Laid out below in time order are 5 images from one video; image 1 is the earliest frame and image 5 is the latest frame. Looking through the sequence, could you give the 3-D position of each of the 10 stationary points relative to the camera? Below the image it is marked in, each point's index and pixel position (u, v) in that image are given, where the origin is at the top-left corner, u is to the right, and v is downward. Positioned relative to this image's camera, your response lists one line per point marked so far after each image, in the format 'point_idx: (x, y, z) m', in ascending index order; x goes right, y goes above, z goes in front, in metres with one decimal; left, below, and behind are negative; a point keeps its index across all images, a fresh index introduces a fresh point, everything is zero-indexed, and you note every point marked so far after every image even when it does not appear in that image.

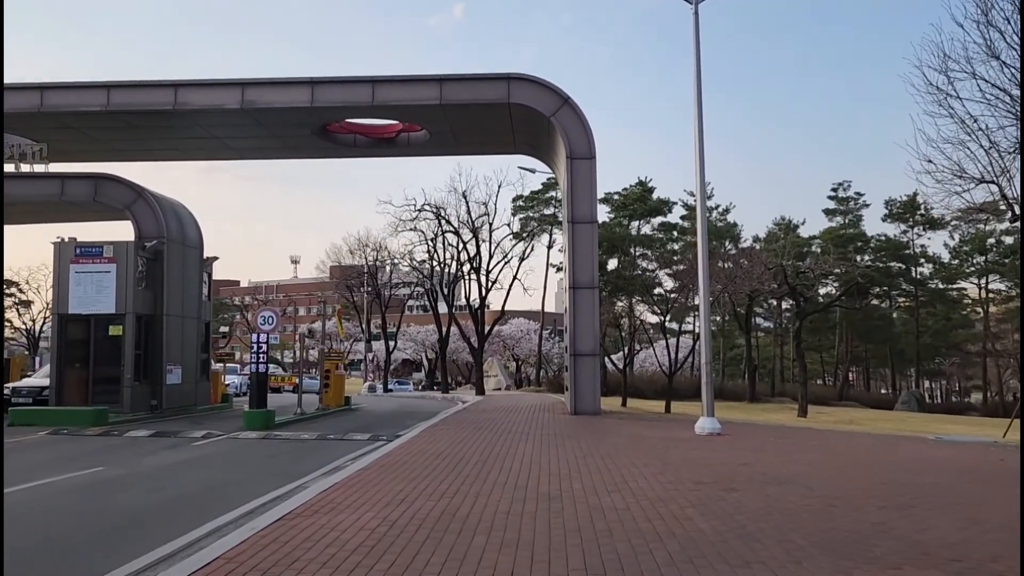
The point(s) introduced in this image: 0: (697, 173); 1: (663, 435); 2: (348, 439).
0: (+4.3, +2.7, +18.5) m
1: (+3.1, -3.0, +16.7) m
2: (-3.8, -3.5, +18.7) m
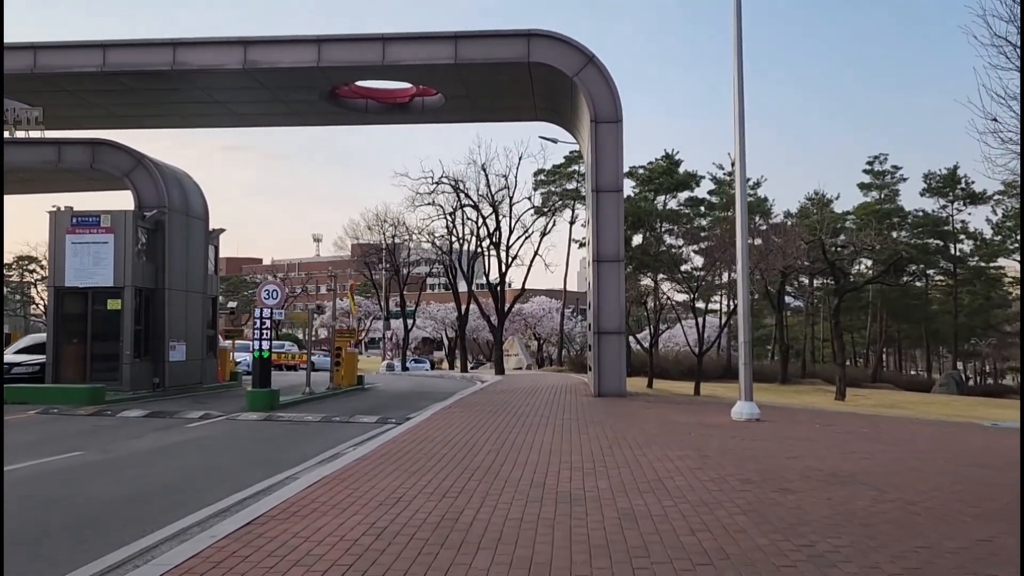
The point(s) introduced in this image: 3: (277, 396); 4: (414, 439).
0: (+4.7, +3.3, +16.9) m
1: (+3.4, -2.5, +15.2) m
2: (-3.4, -2.9, +17.5) m
3: (-5.8, -2.6, +19.9) m
4: (-1.6, -2.4, +13.2) m
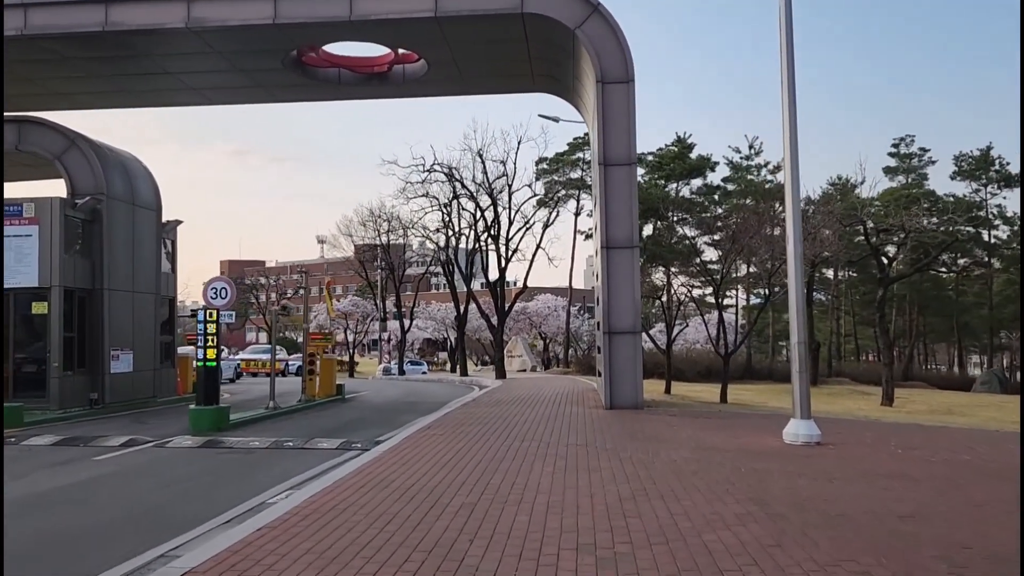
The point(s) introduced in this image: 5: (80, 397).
0: (+4.5, +3.5, +13.5) m
1: (+3.3, -2.3, +11.9) m
2: (-3.5, -2.8, +14.2) m
3: (-5.9, -2.6, +16.7) m
4: (-1.8, -2.3, +9.9) m
5: (-10.2, -2.6, +19.1) m
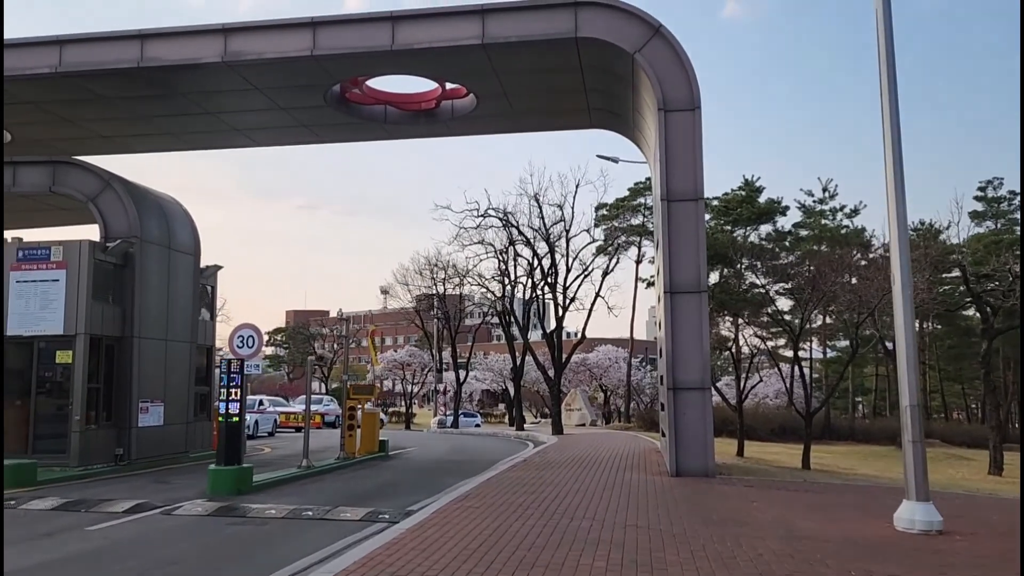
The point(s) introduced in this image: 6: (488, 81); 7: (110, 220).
0: (+5.2, +2.8, +11.6) m
1: (+3.9, -2.9, +9.7) m
2: (-2.7, -3.5, +12.5) m
3: (-4.9, -3.5, +15.2) m
4: (-1.3, -2.8, +8.1) m
5: (-9.0, -3.6, +17.9) m
6: (-0.6, +4.8, +18.9) m
7: (-9.3, +1.6, +18.8) m
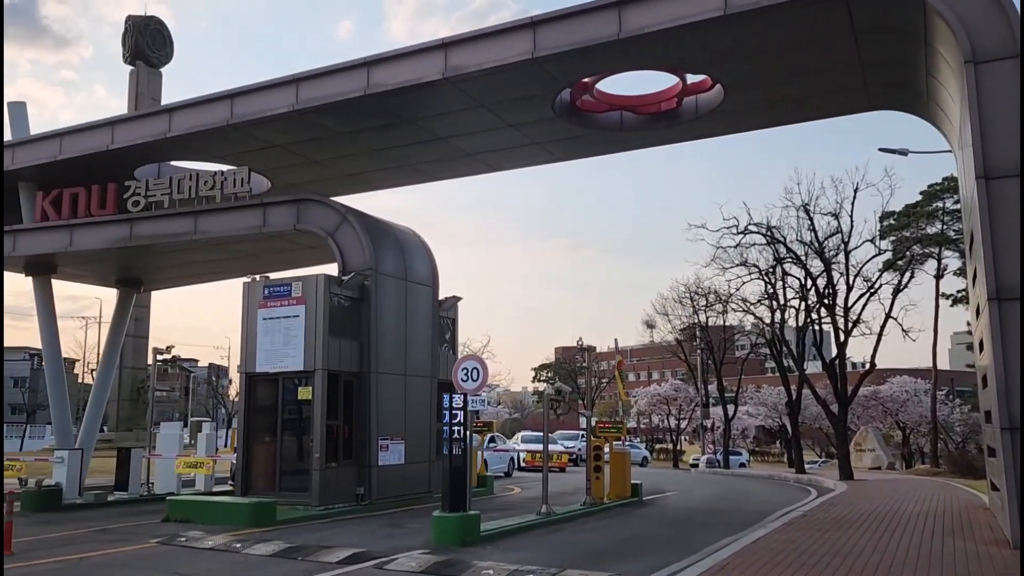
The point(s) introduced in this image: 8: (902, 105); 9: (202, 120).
0: (+7.6, +2.9, +7.3) m
1: (+6.0, -2.7, +5.6) m
2: (+0.6, -3.8, +10.3) m
3: (-0.6, -3.9, +13.5) m
4: (+0.5, -2.8, +5.8) m
5: (-3.6, -4.4, +17.5) m
6: (+4.4, +4.5, +16.1) m
7: (-3.8, +0.8, +18.6) m
8: (+8.7, +4.1, +18.1) m
9: (-7.2, +3.9, +18.9) m
